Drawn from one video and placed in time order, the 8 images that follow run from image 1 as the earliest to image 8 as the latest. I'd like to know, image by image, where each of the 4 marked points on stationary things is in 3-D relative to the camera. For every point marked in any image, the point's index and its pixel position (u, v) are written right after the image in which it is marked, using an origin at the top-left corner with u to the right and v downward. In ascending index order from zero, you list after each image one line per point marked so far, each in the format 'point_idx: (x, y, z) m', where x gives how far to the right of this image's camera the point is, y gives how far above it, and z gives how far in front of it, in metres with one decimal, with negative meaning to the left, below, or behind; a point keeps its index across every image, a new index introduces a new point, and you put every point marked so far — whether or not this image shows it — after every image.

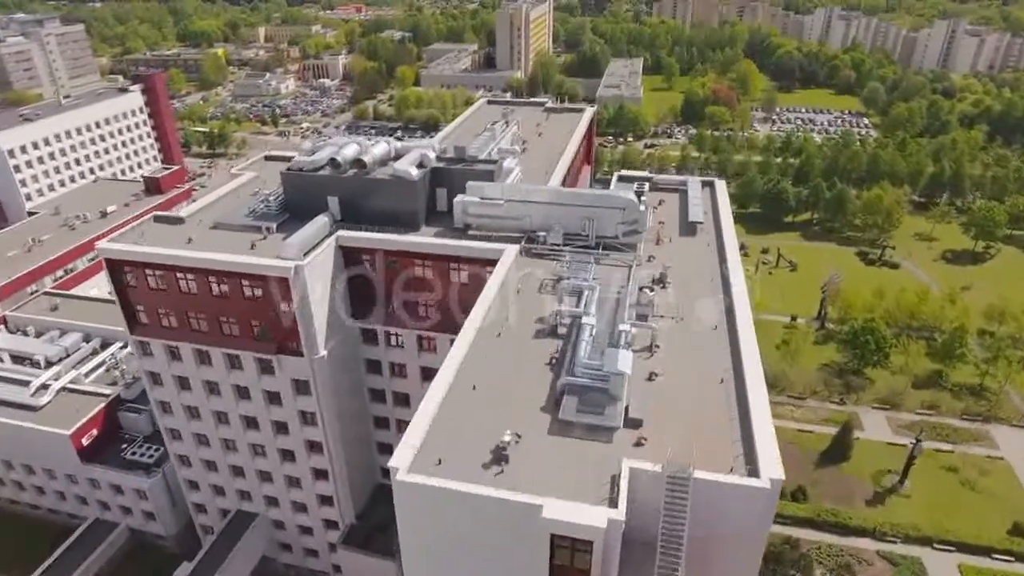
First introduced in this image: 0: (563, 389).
0: (+1.0, -2.0, +14.4) m
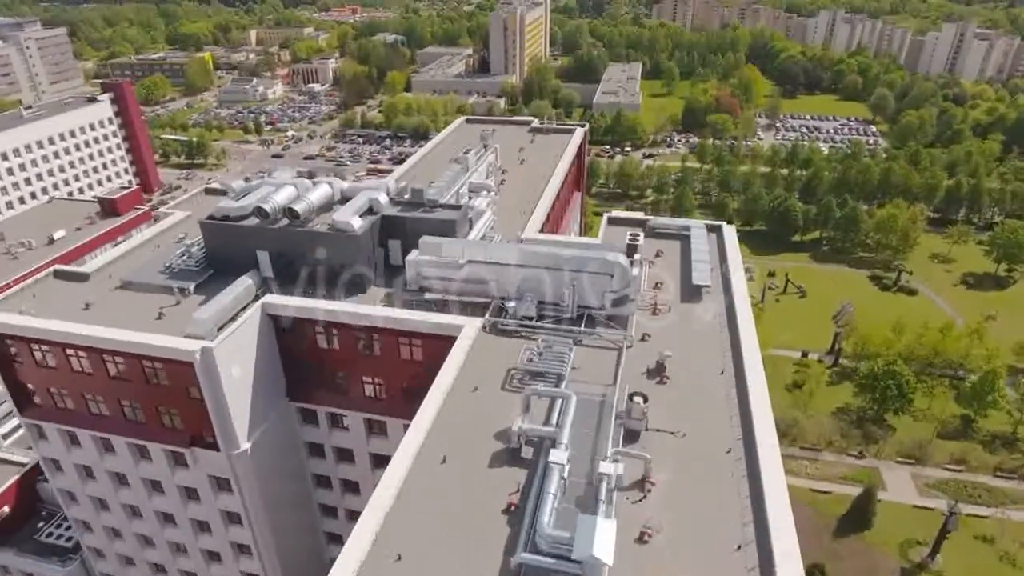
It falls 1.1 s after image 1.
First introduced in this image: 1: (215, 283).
0: (+0.1, -3.8, +10.5) m
1: (-7.7, +0.1, +19.6) m
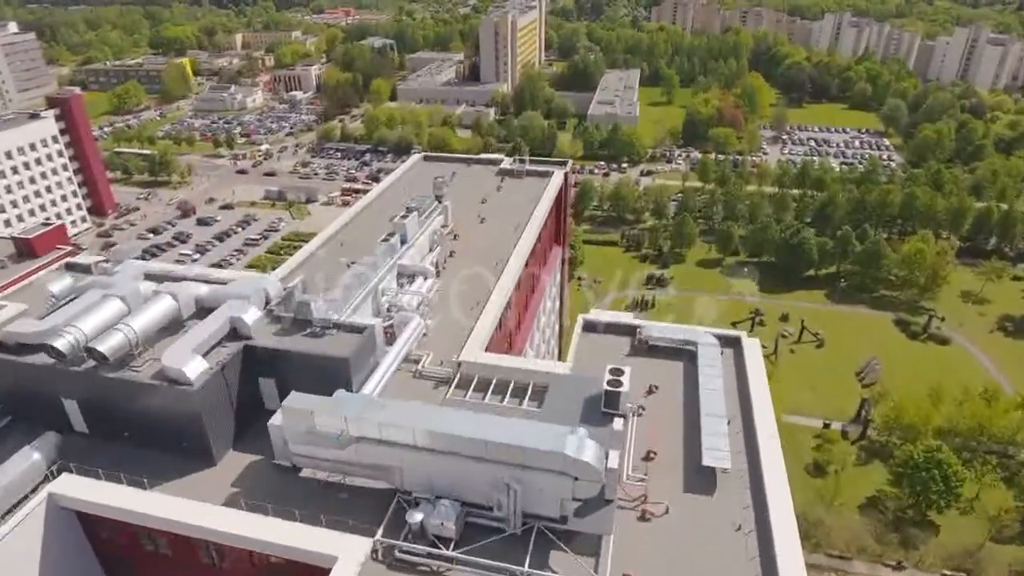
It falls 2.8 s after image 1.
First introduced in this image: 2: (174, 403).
0: (-1.2, -6.7, +4.3) m
1: (-9.0, -2.7, +13.4) m
2: (-5.5, -1.8, +12.4) m
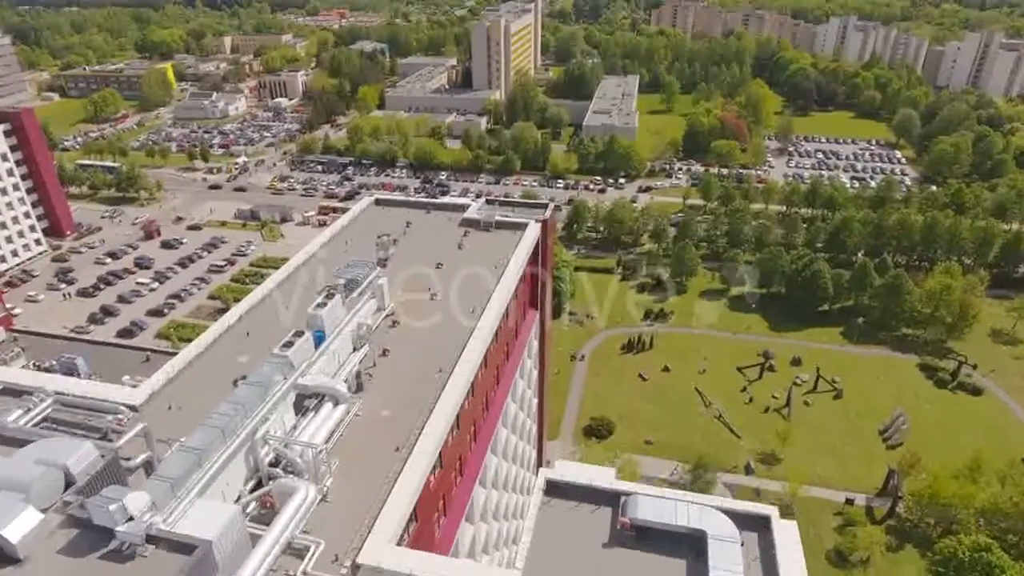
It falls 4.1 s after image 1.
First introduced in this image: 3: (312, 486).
0: (-2.3, -9.0, -0.6) m
1: (-10.1, -5.0, +8.6) m
2: (-6.5, -4.1, +7.6) m
3: (-3.0, -3.0, +11.5) m
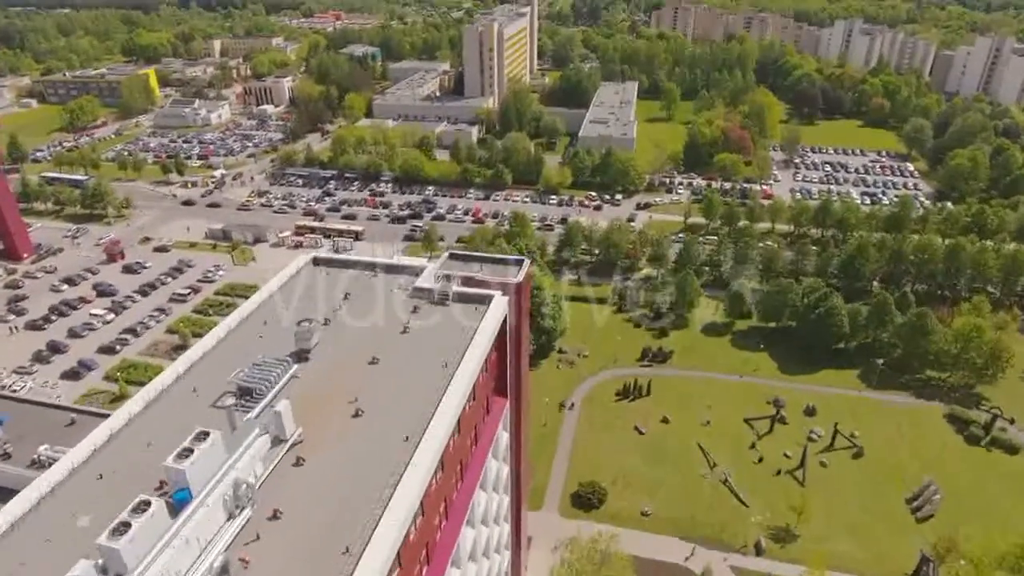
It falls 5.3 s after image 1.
0: (-3.2, -11.1, -4.9) m
1: (-11.0, -7.2, +4.2) m
2: (-7.5, -6.3, +3.2) m
3: (-4.0, -5.1, +7.1) m
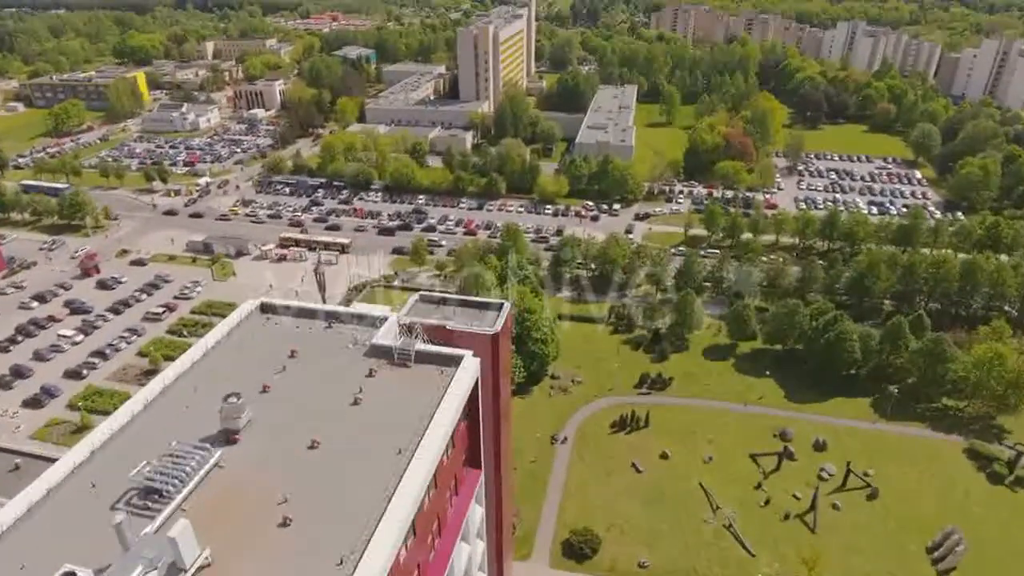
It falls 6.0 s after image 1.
0: (-3.8, -12.3, -7.6) m
1: (-11.6, -8.4, +1.6) m
2: (-8.0, -7.5, +0.5) m
3: (-4.6, -6.3, +4.5) m
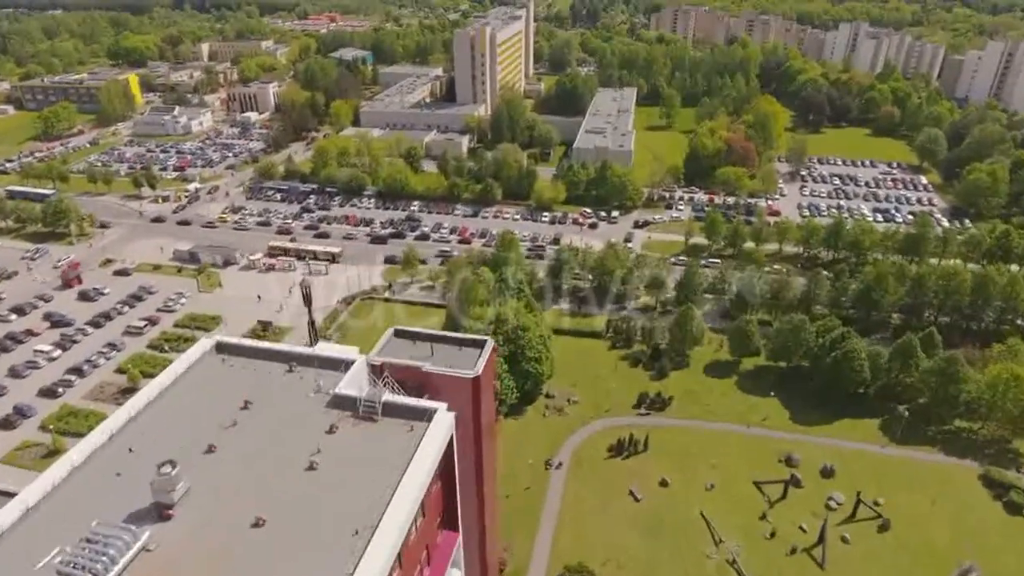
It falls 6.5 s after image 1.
0: (-4.2, -13.1, -9.4) m
1: (-11.9, -9.2, -0.2) m
2: (-8.4, -8.3, -1.2) m
3: (-4.9, -7.2, +2.7) m
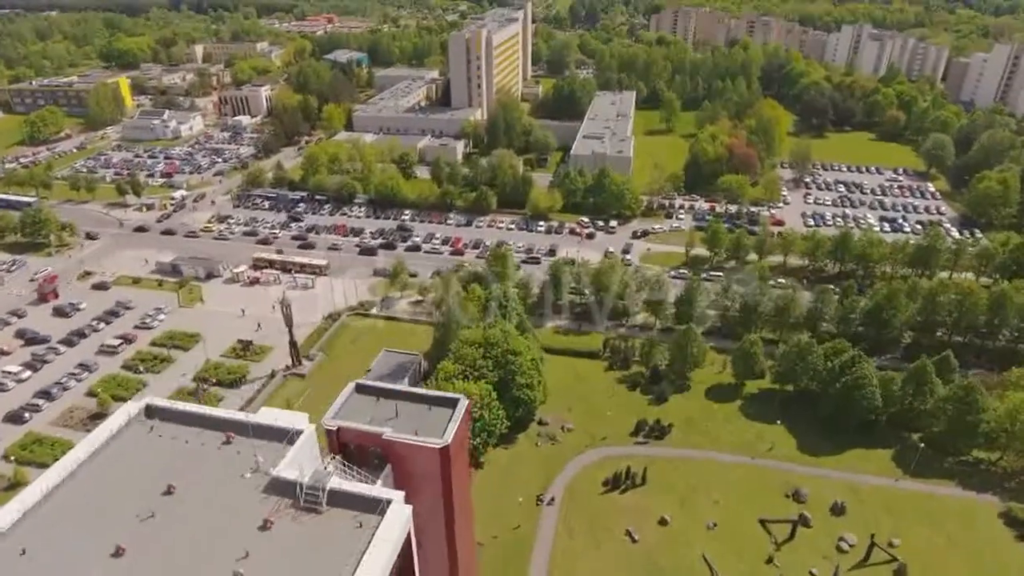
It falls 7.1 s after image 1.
0: (-4.6, -14.1, -11.6) m
1: (-12.4, -10.2, -2.4) m
2: (-8.9, -9.3, -3.4) m
3: (-5.4, -8.2, +0.5) m
